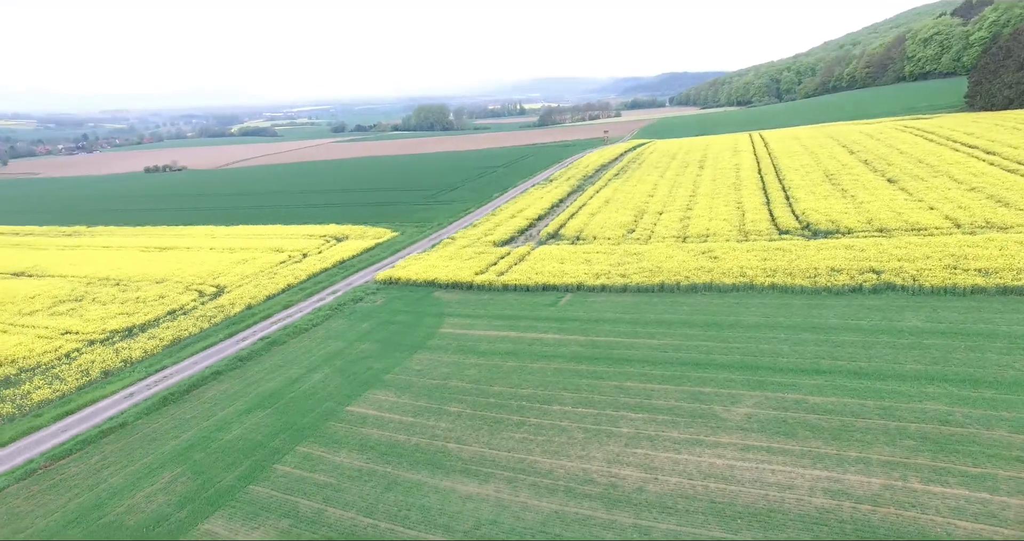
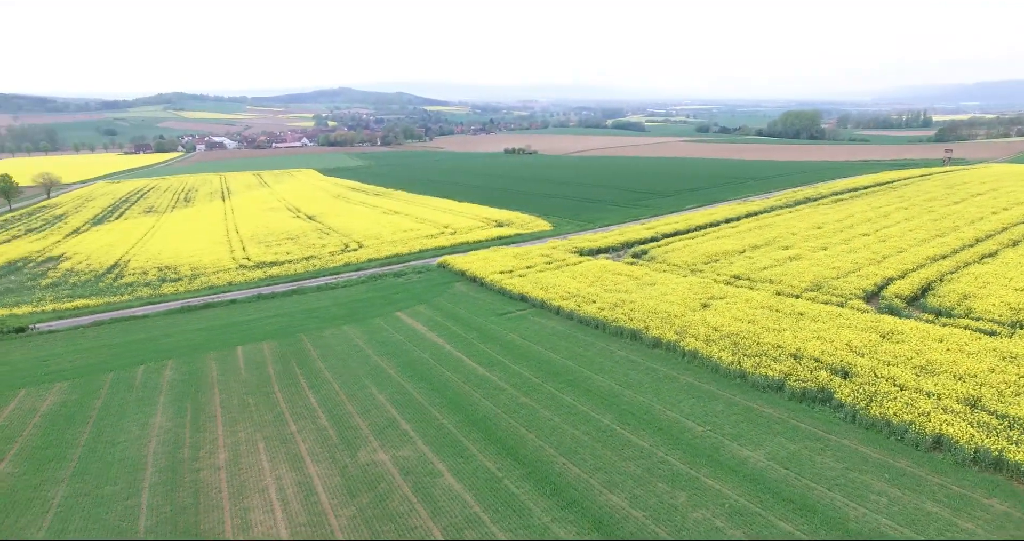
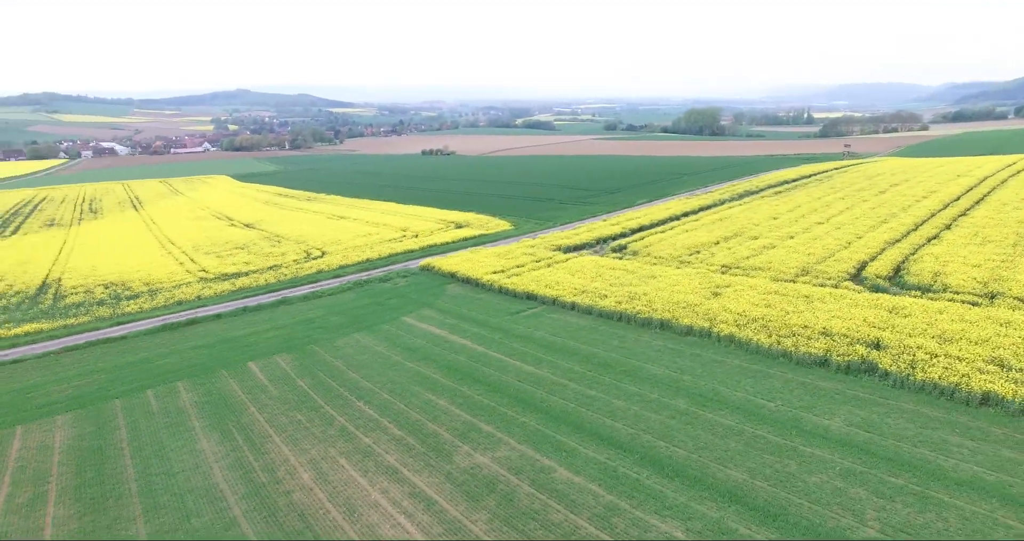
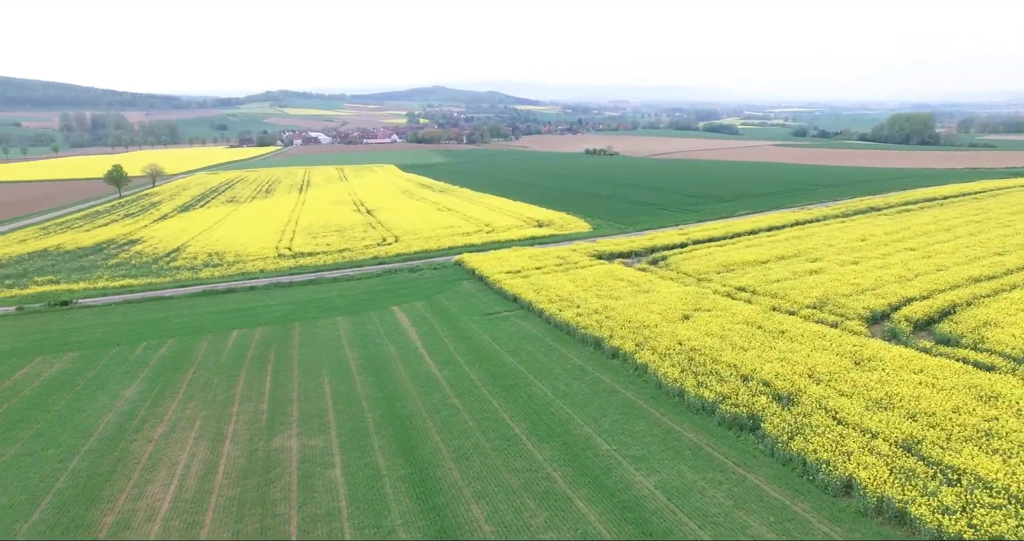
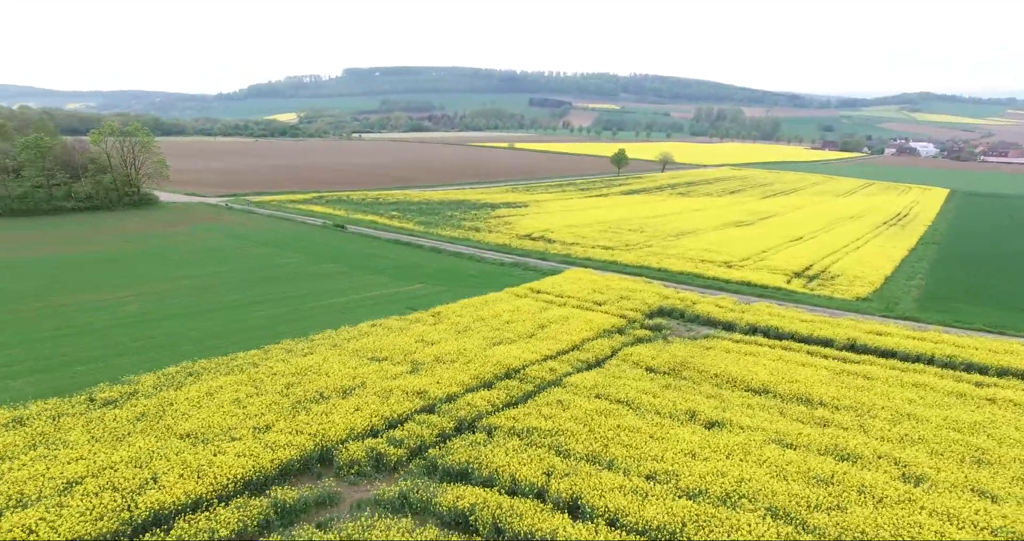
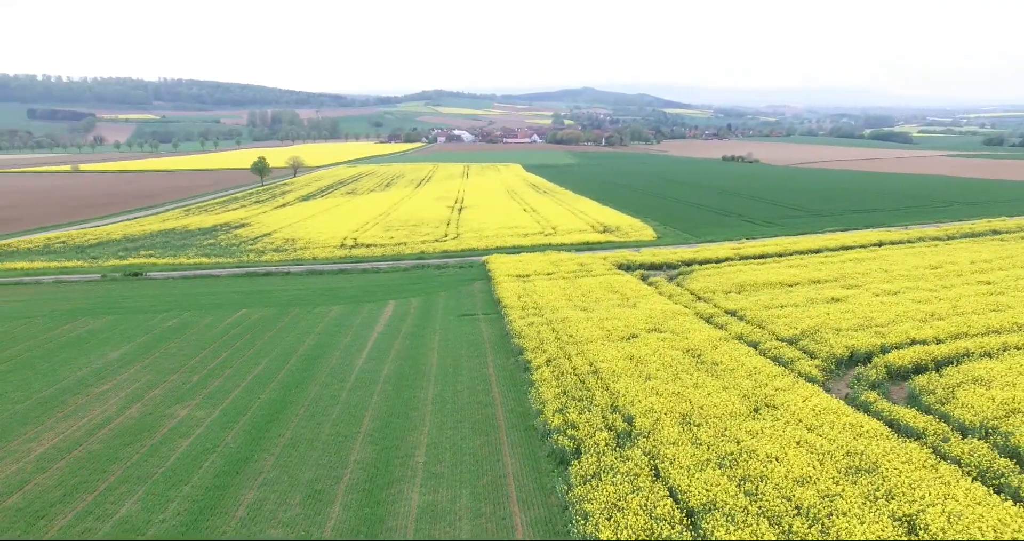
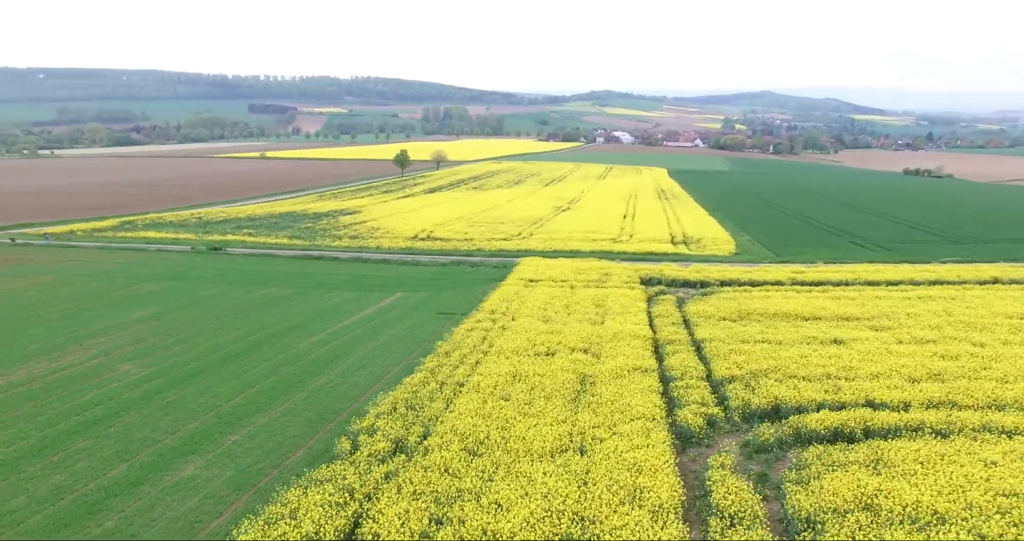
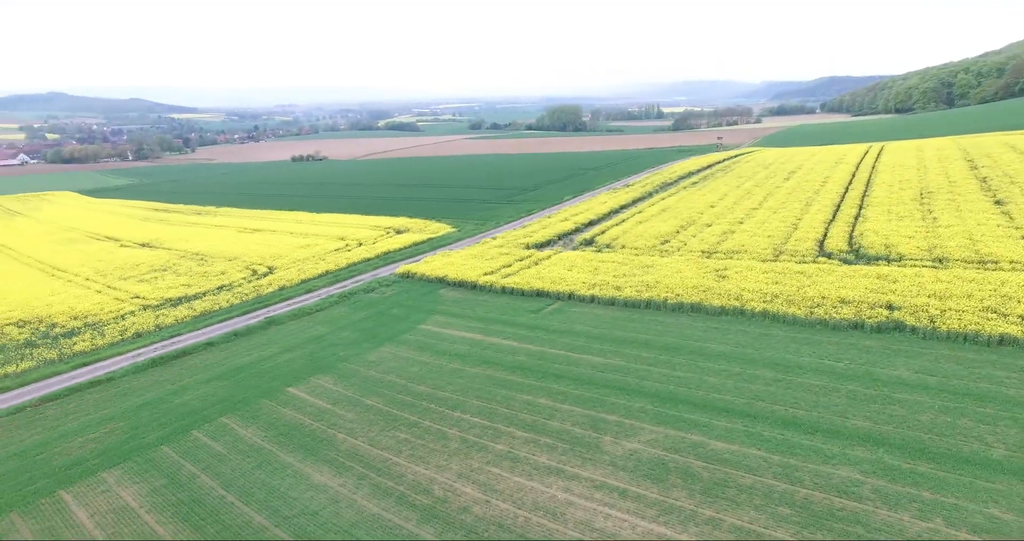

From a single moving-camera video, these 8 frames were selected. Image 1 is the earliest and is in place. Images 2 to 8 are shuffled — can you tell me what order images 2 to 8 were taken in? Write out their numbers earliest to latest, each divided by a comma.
8, 3, 2, 4, 6, 7, 5
